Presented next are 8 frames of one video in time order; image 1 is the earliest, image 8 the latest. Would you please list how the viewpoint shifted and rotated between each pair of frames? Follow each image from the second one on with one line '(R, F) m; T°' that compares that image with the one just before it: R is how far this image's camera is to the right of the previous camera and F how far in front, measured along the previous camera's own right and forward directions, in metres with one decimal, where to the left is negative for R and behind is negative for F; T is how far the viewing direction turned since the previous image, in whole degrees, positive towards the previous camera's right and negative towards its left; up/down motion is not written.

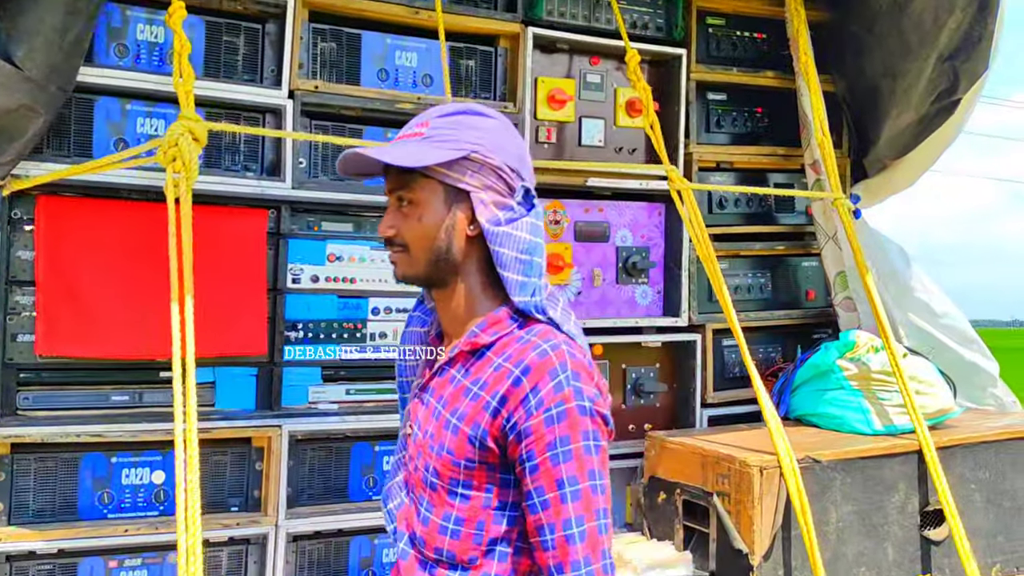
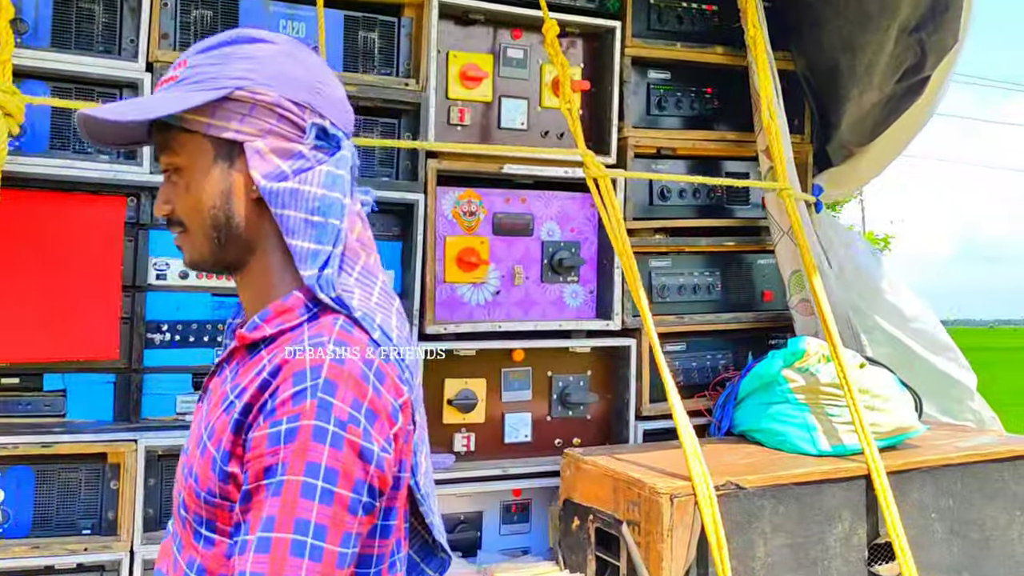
(+0.3, +0.3) m; -2°
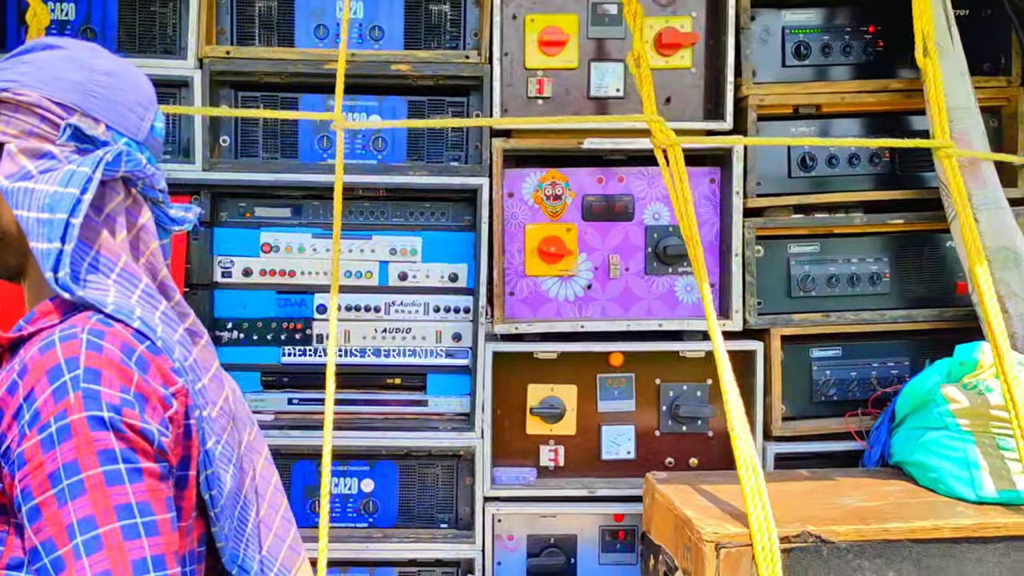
(+0.6, +0.4) m; -21°
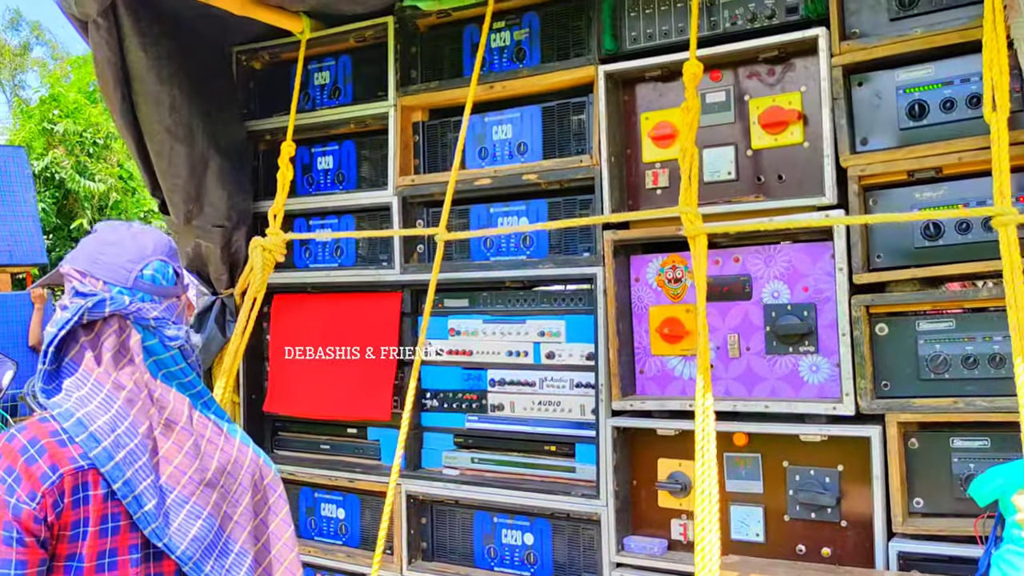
(+1.1, +0.1) m; -34°
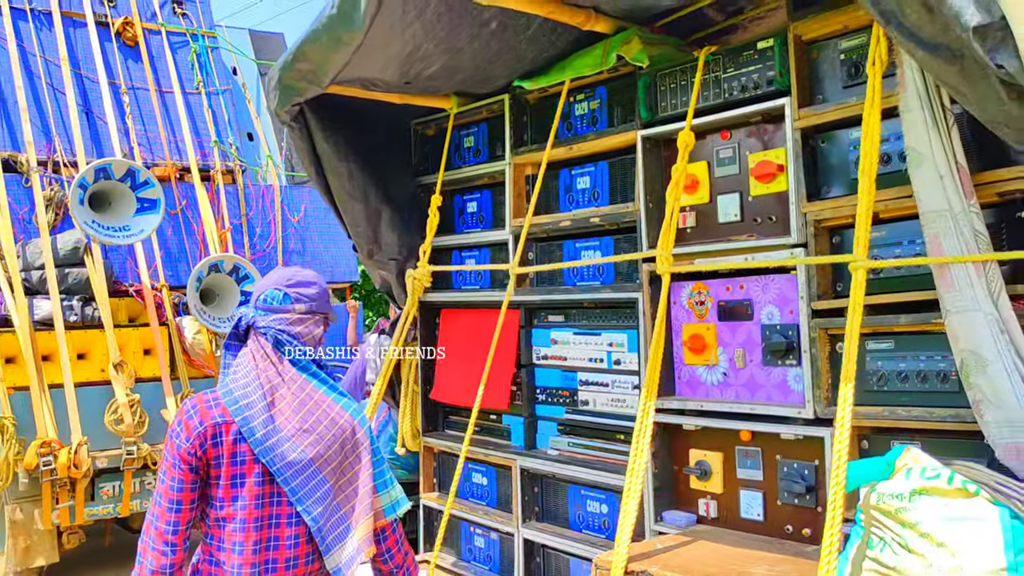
(+0.9, -0.6) m; -20°
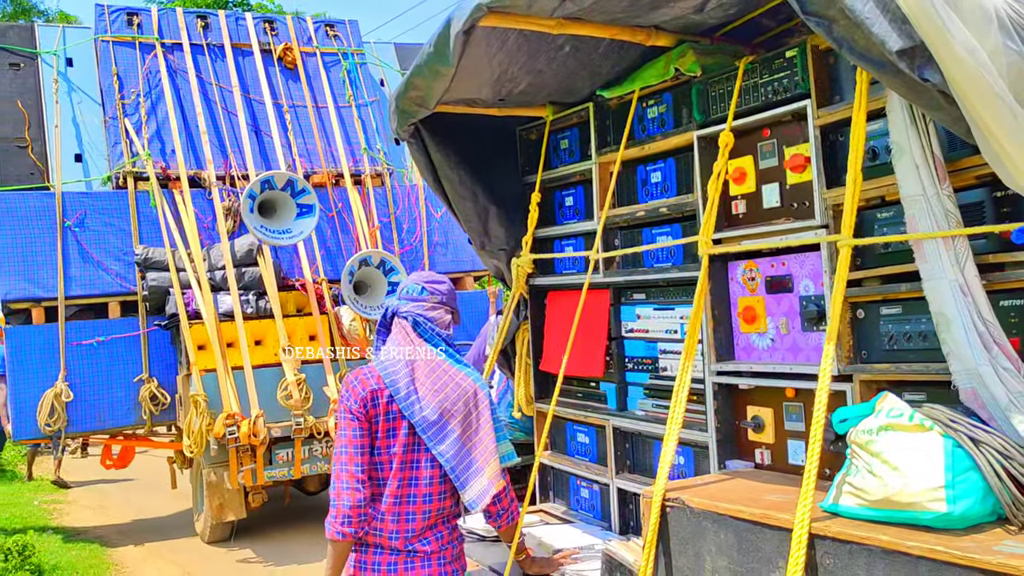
(+0.3, -0.5) m; -10°
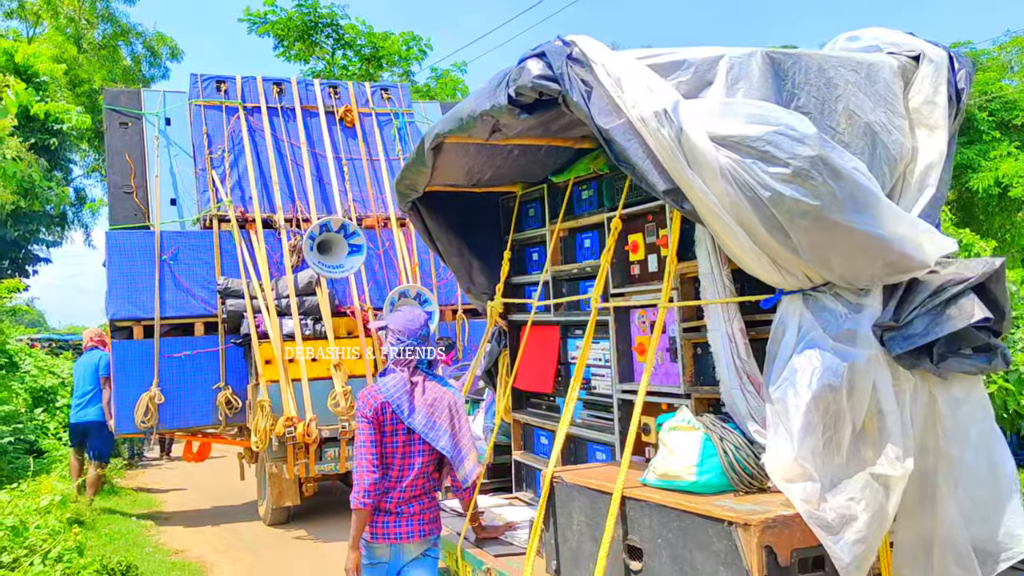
(+0.6, -1.3) m; -5°
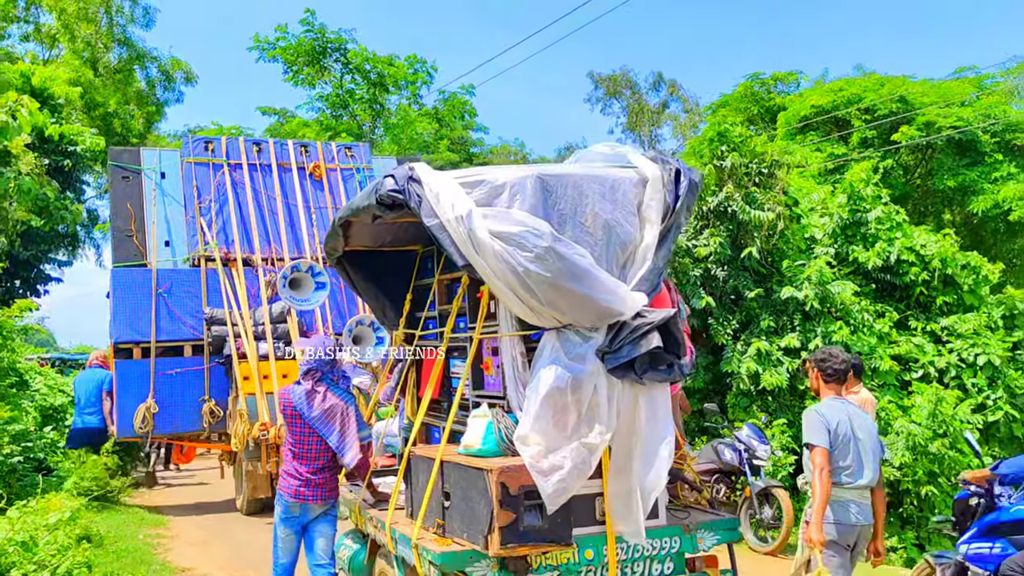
(+0.9, -2.0) m; -1°
